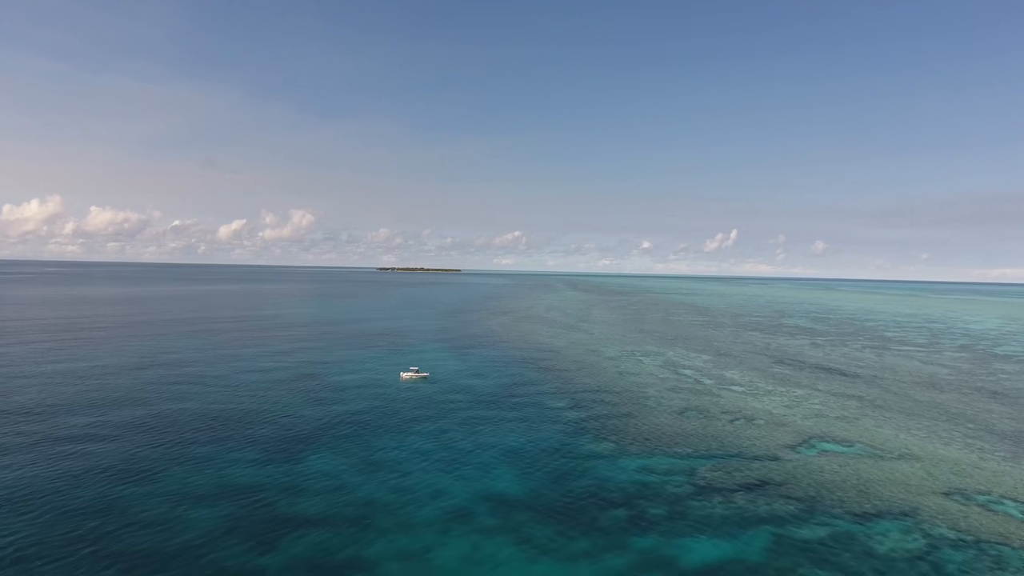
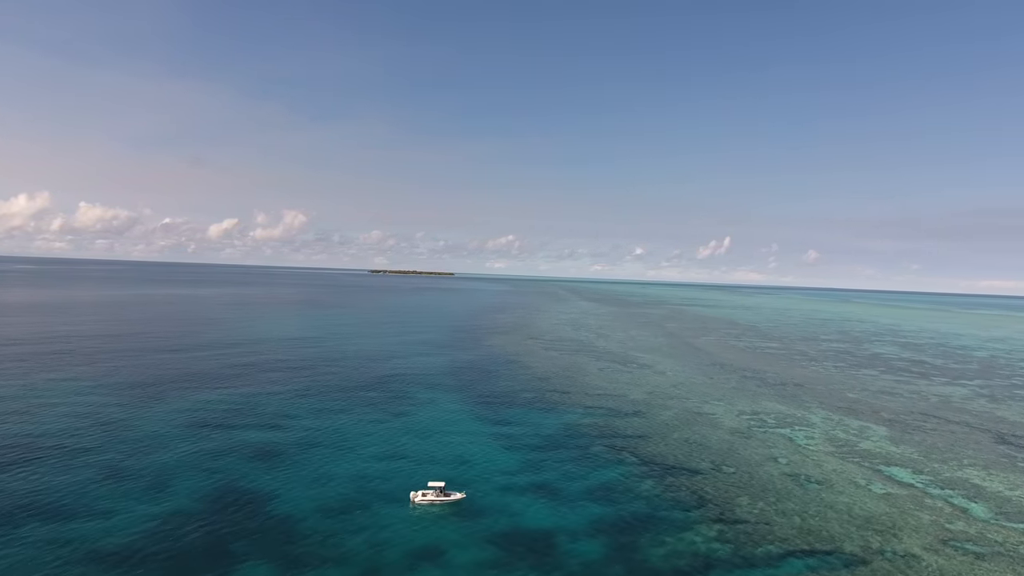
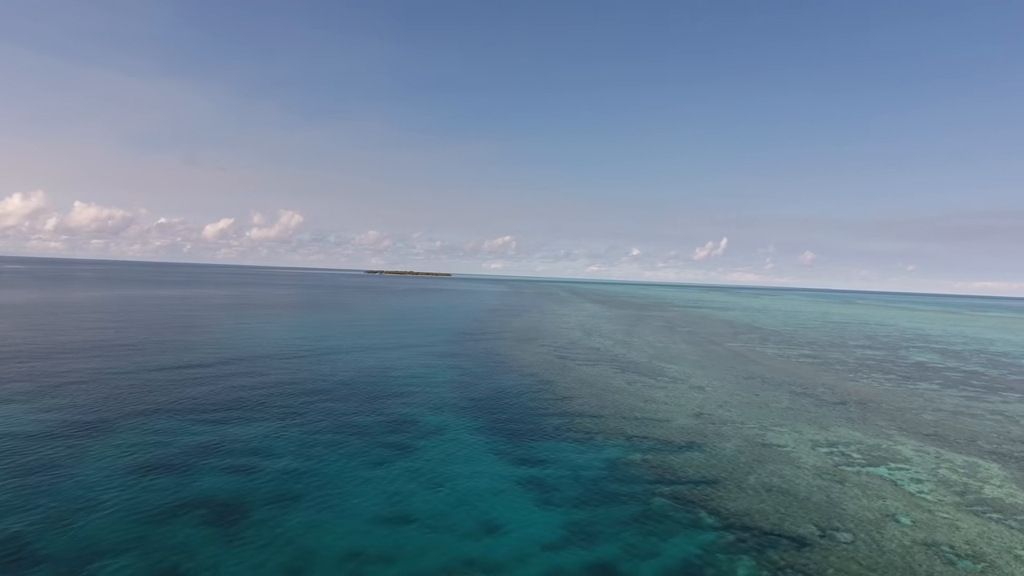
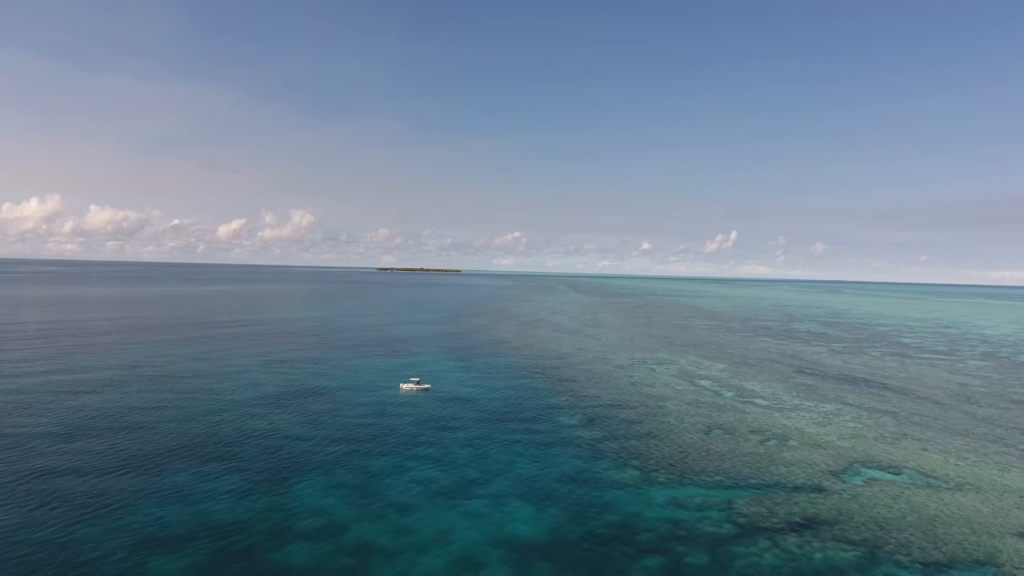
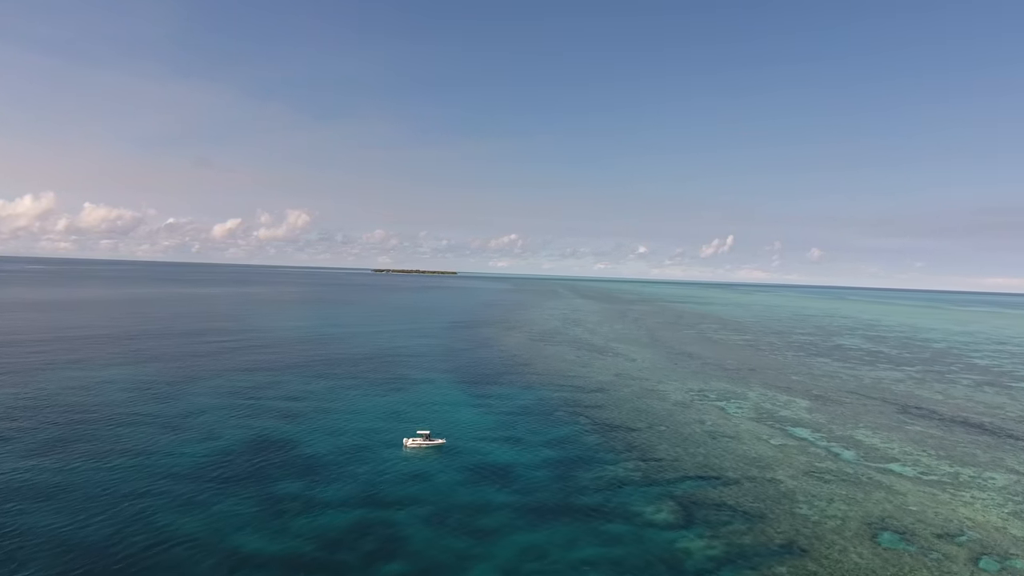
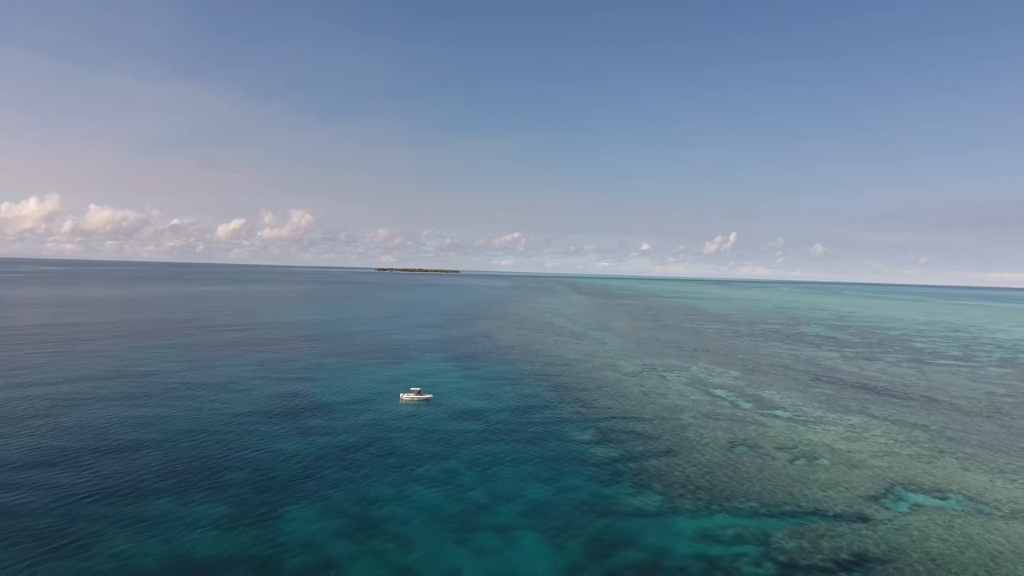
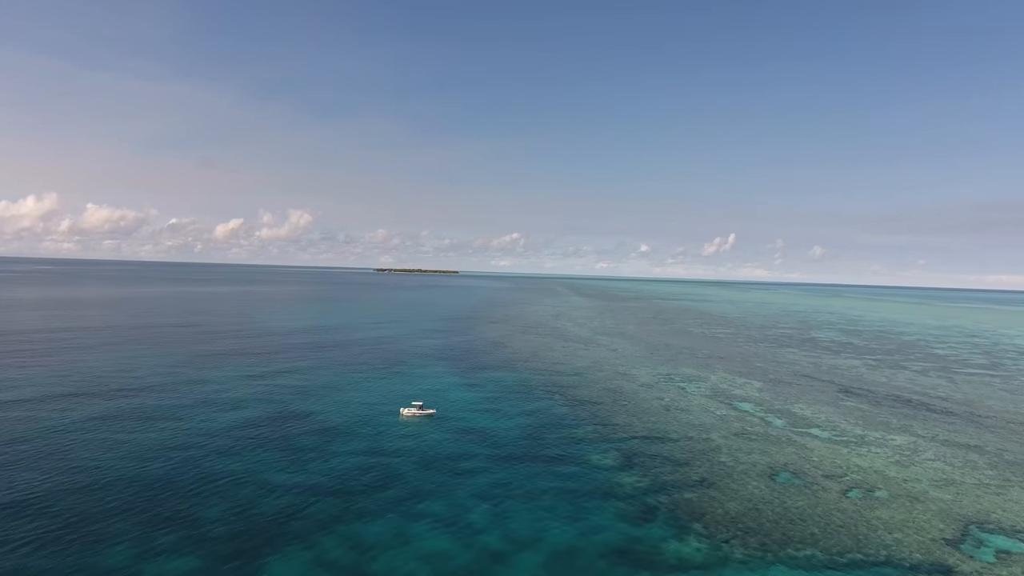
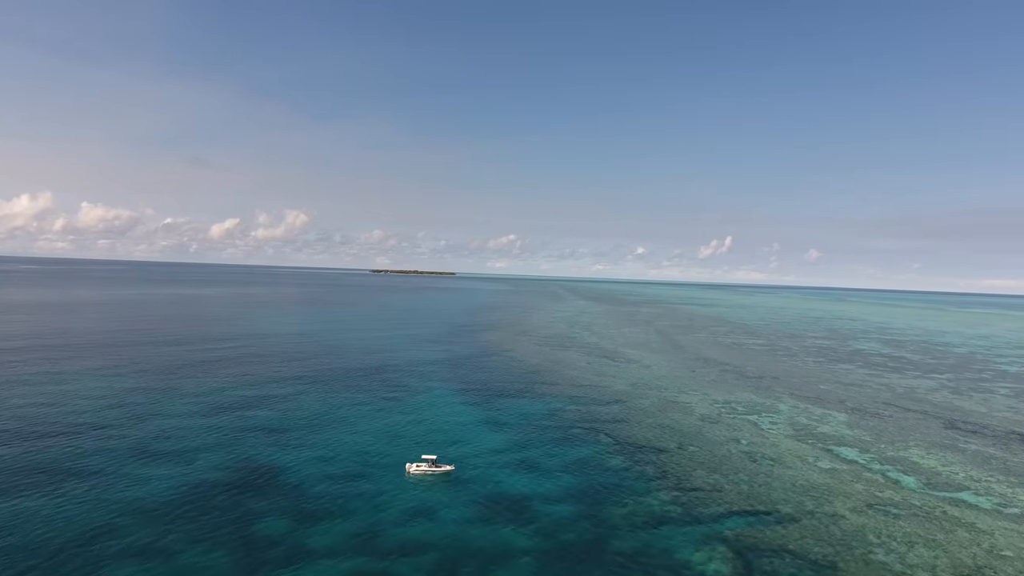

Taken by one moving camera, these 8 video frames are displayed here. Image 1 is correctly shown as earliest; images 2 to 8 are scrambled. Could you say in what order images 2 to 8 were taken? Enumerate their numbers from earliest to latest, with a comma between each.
4, 6, 7, 5, 8, 2, 3
